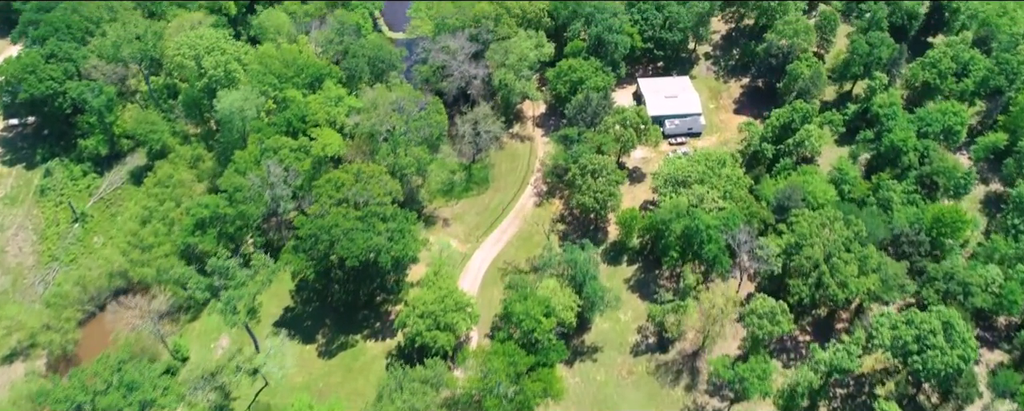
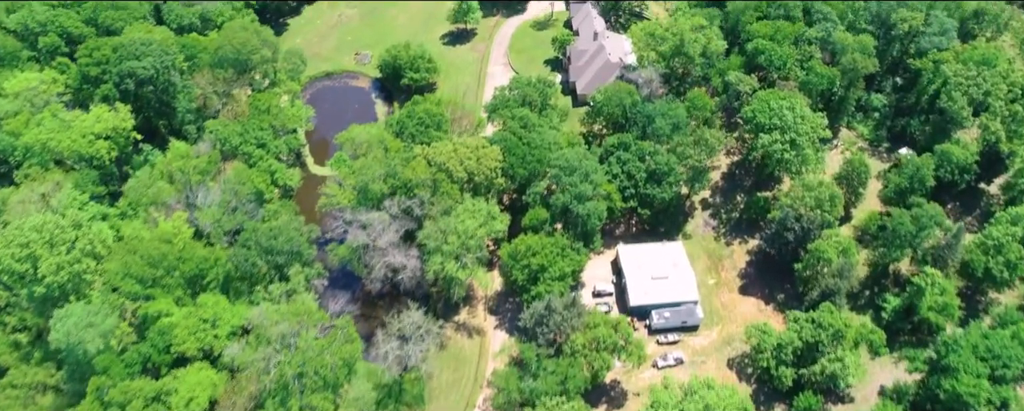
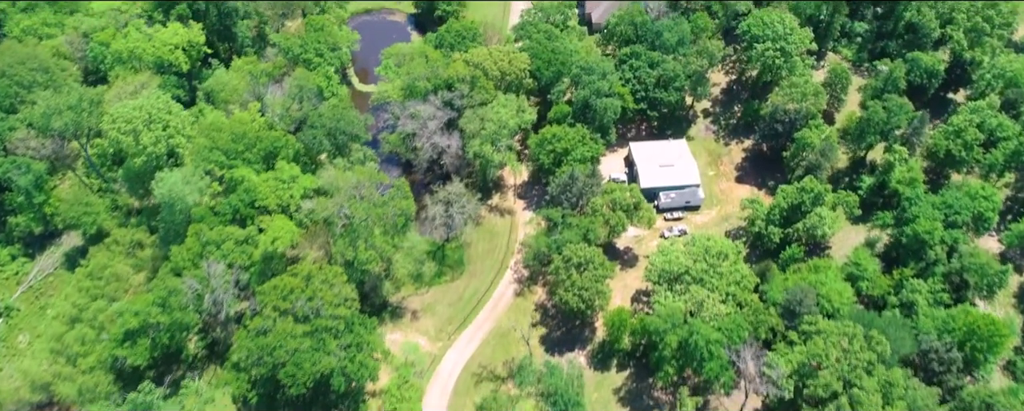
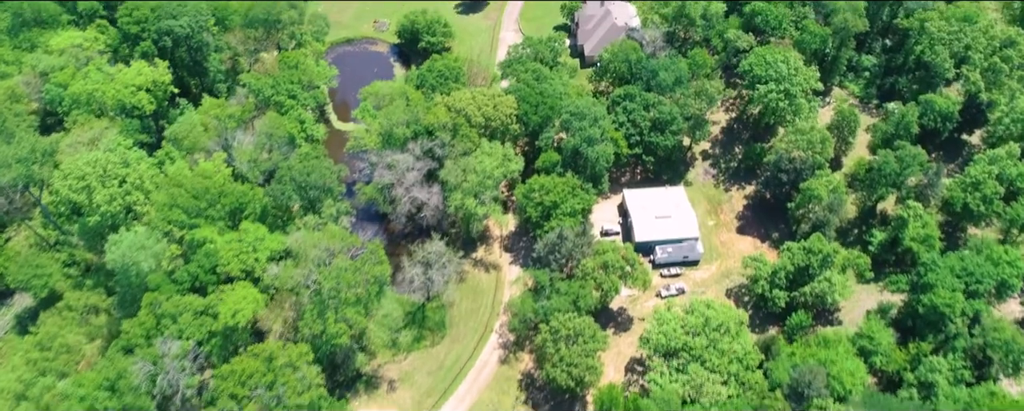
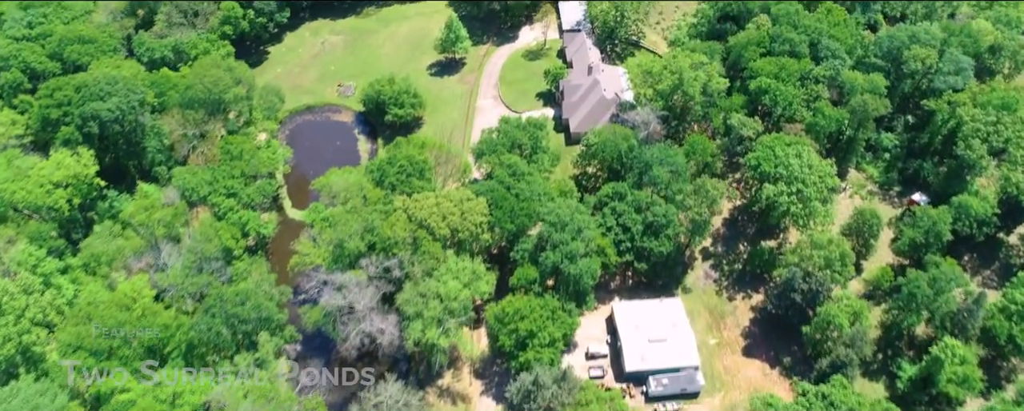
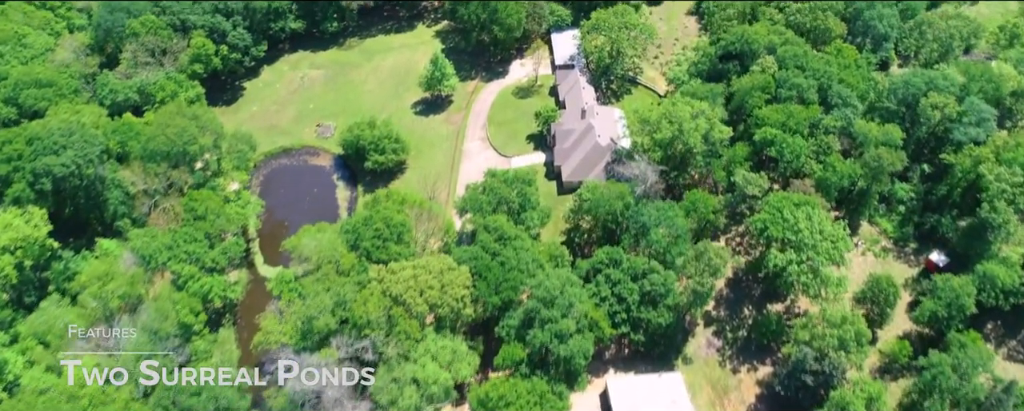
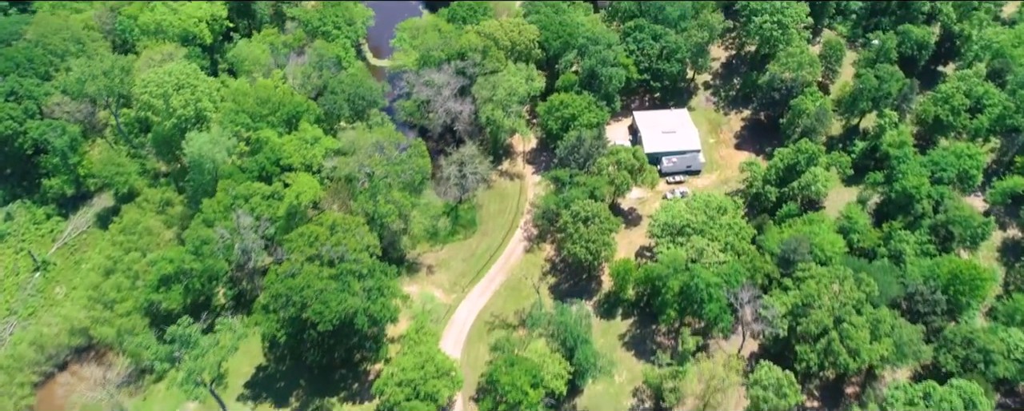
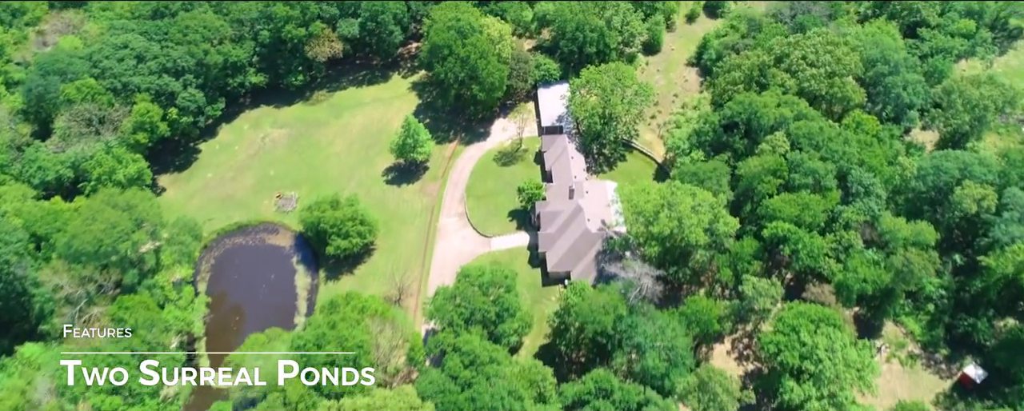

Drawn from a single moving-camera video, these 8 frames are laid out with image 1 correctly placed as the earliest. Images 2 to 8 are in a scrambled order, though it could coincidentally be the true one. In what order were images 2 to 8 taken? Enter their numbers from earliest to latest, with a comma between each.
7, 3, 4, 2, 5, 6, 8
